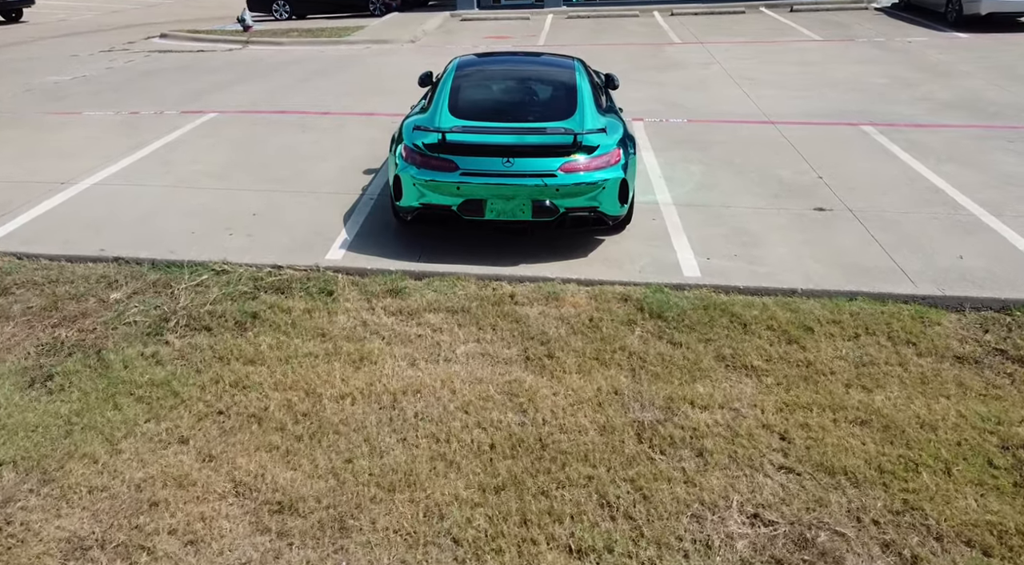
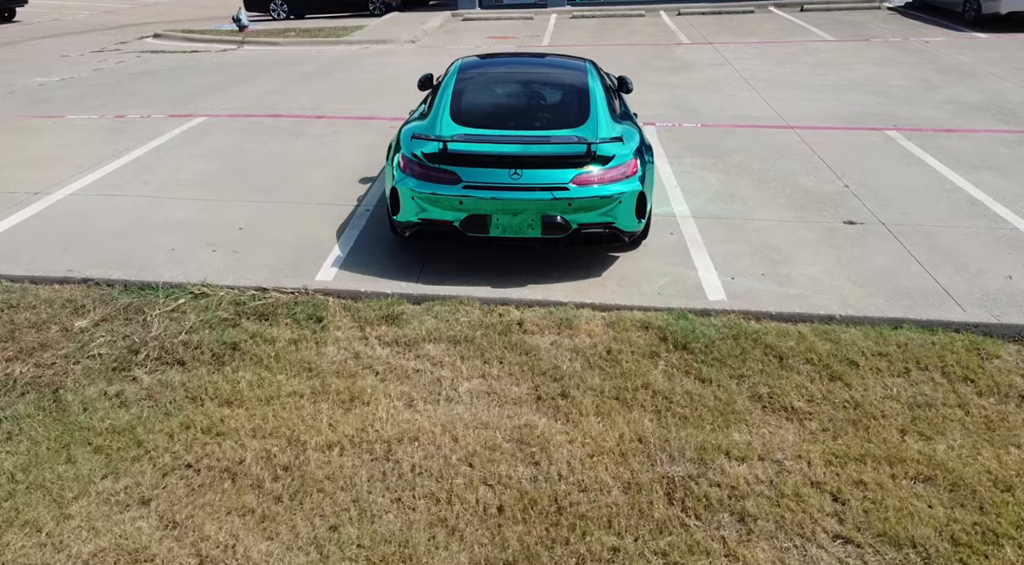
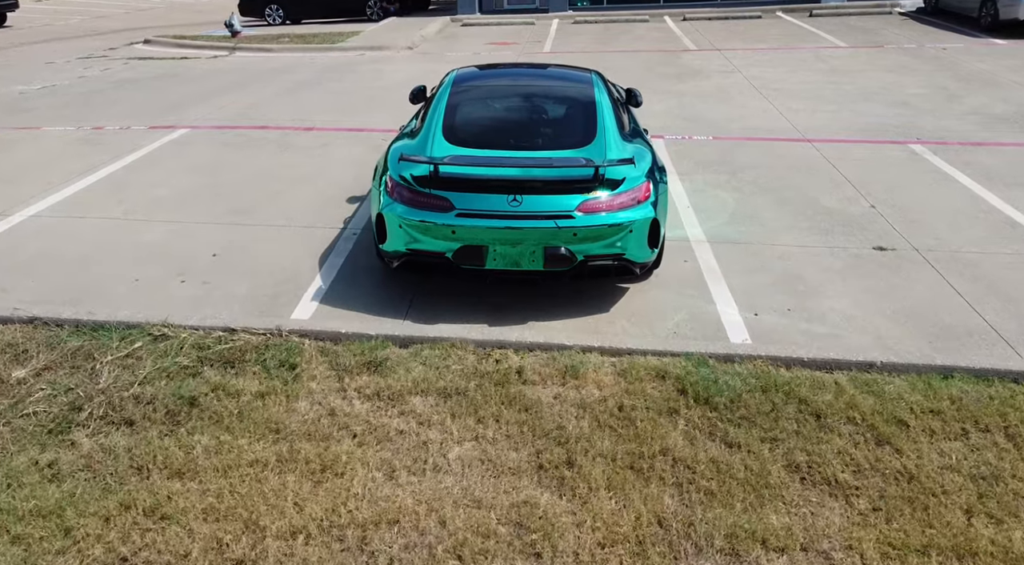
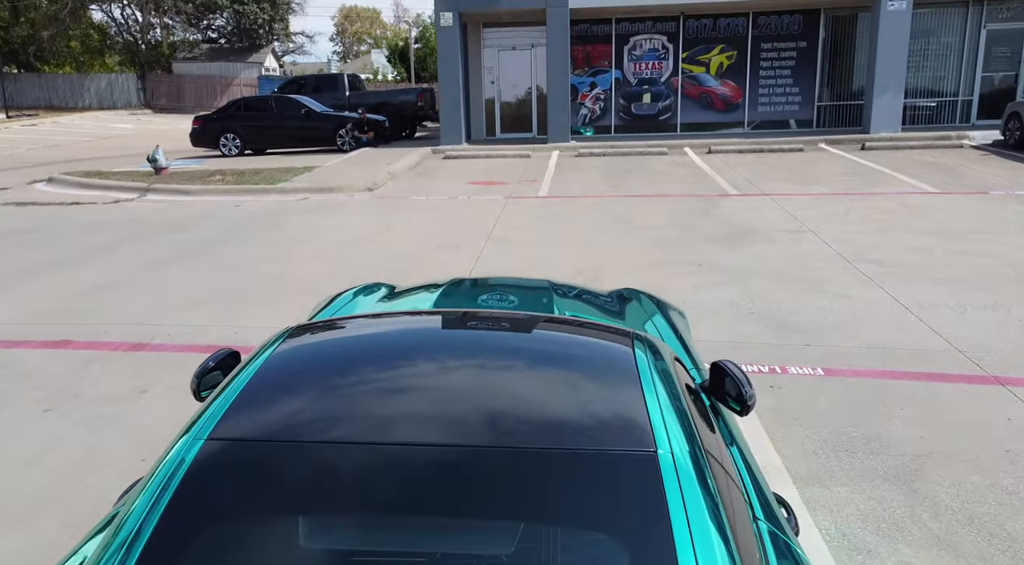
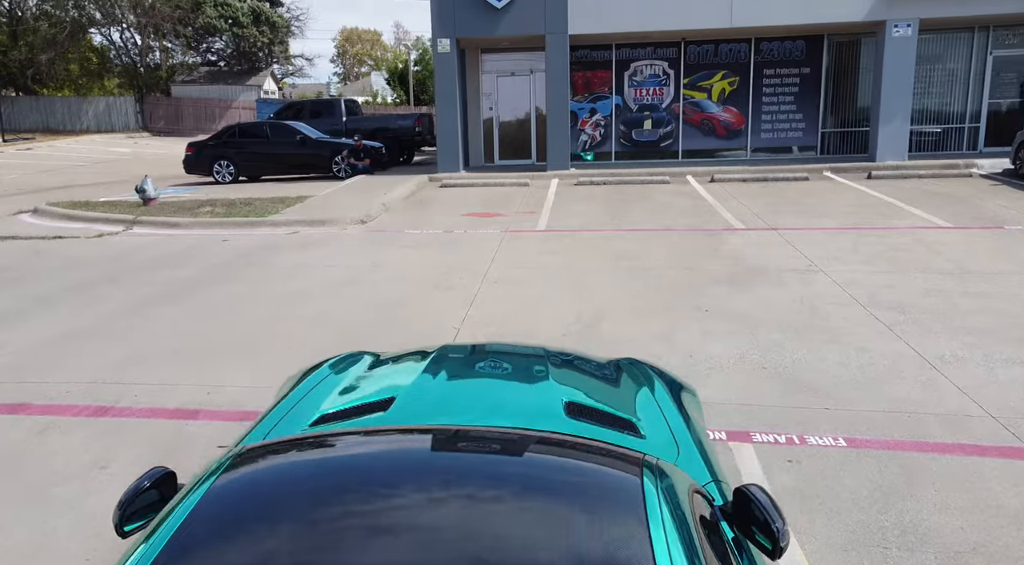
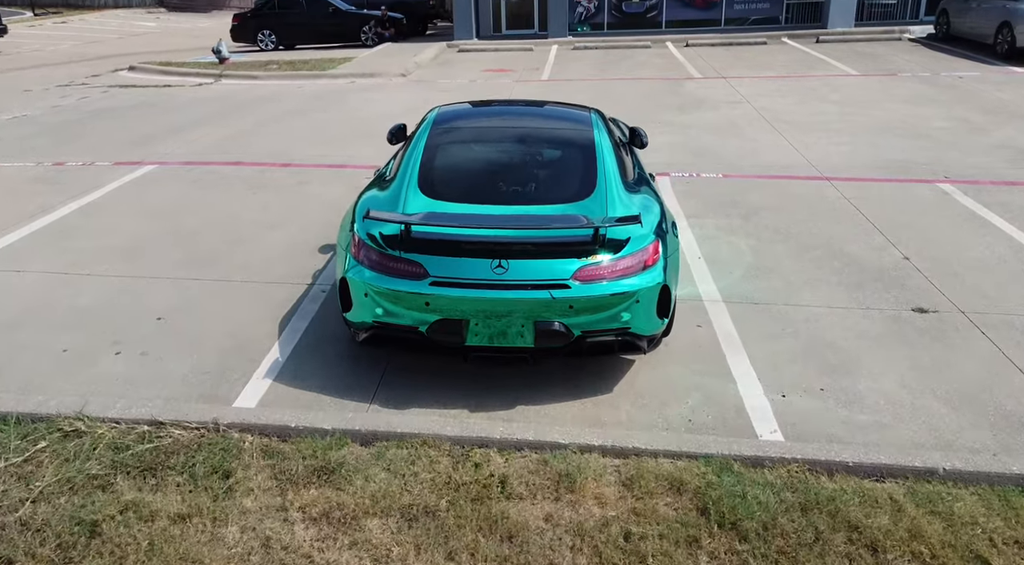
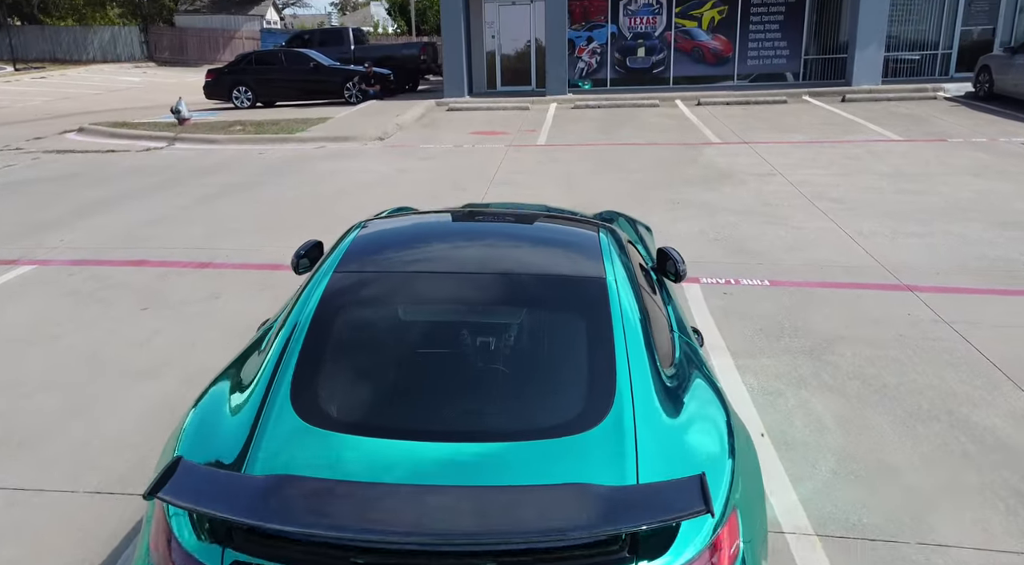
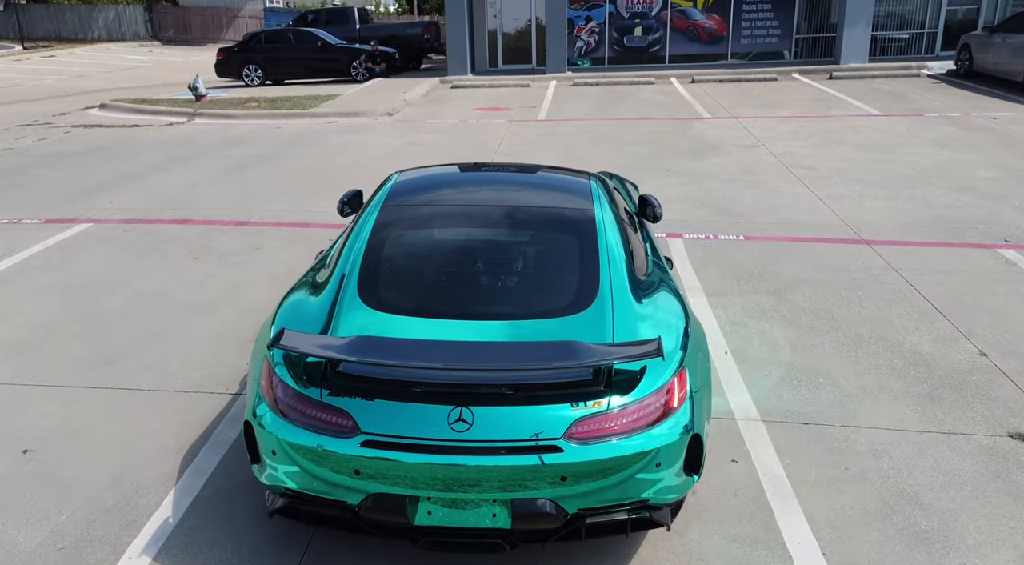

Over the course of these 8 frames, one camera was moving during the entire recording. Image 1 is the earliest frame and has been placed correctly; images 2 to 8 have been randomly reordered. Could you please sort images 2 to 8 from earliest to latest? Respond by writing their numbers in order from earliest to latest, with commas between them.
2, 3, 6, 8, 7, 4, 5
